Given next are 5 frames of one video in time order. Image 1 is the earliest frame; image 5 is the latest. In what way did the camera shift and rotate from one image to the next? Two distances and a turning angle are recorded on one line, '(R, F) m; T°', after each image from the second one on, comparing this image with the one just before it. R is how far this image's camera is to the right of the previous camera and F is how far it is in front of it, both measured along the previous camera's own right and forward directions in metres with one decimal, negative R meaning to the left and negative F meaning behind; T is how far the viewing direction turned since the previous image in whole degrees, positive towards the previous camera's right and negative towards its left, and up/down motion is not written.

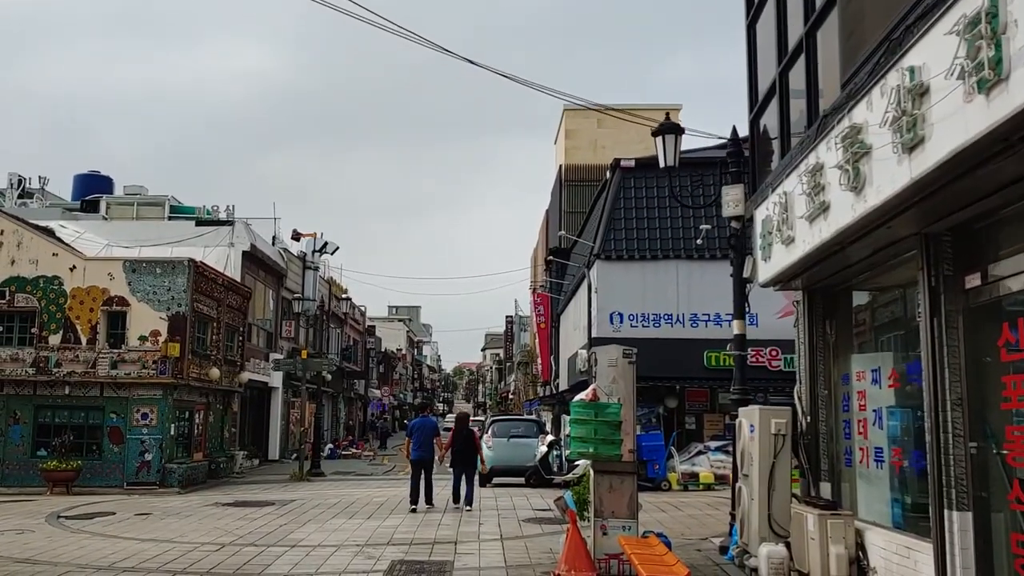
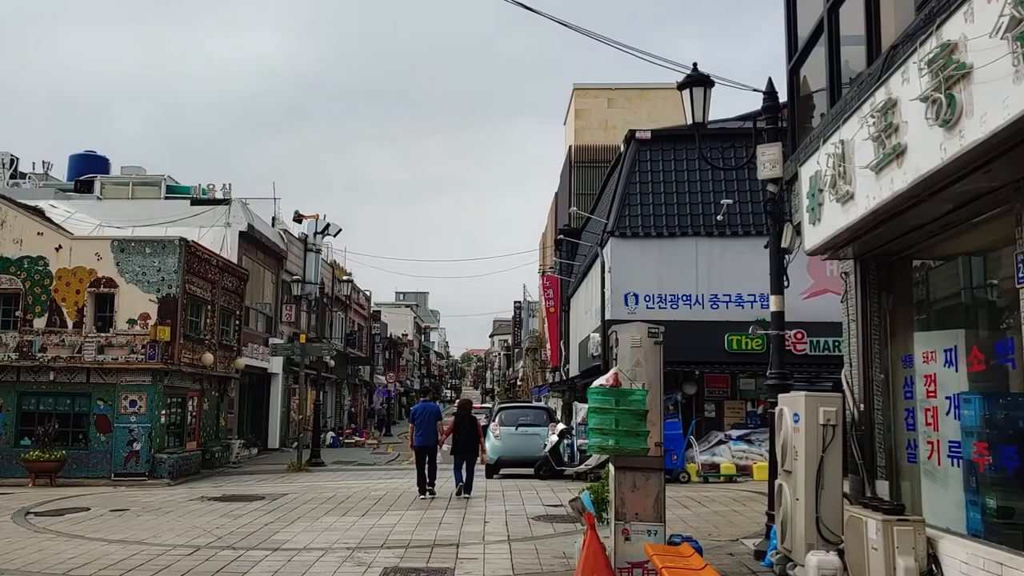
(0.0, +1.3) m; -1°
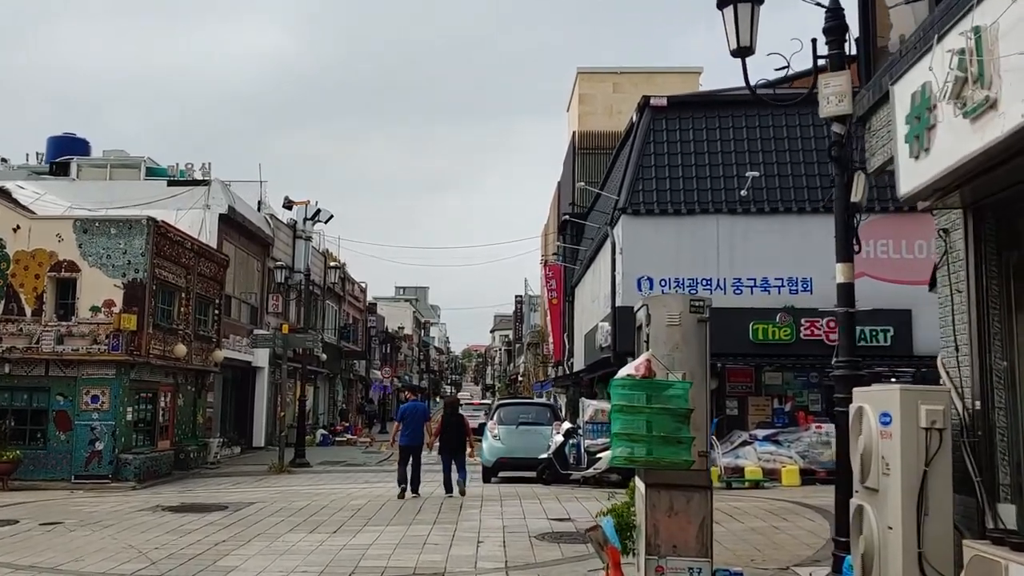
(0.0, +2.1) m; 0°
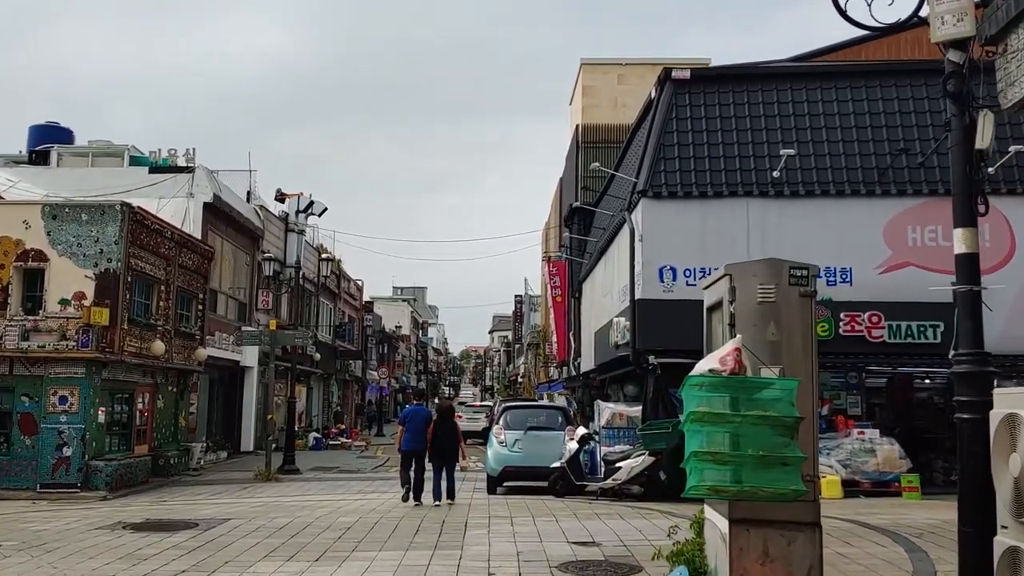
(-0.2, +1.7) m; 0°
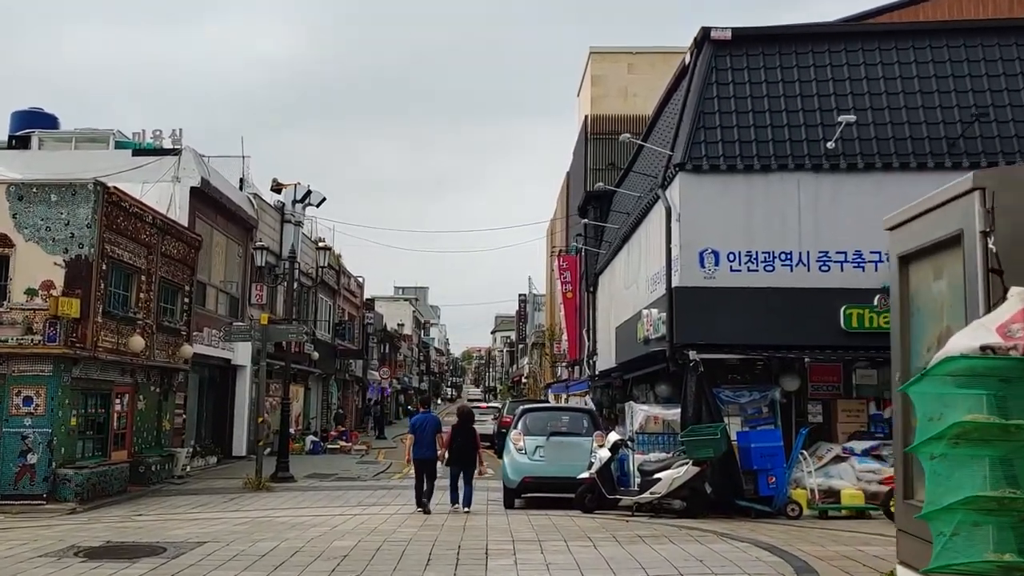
(-0.3, +2.0) m; 0°
